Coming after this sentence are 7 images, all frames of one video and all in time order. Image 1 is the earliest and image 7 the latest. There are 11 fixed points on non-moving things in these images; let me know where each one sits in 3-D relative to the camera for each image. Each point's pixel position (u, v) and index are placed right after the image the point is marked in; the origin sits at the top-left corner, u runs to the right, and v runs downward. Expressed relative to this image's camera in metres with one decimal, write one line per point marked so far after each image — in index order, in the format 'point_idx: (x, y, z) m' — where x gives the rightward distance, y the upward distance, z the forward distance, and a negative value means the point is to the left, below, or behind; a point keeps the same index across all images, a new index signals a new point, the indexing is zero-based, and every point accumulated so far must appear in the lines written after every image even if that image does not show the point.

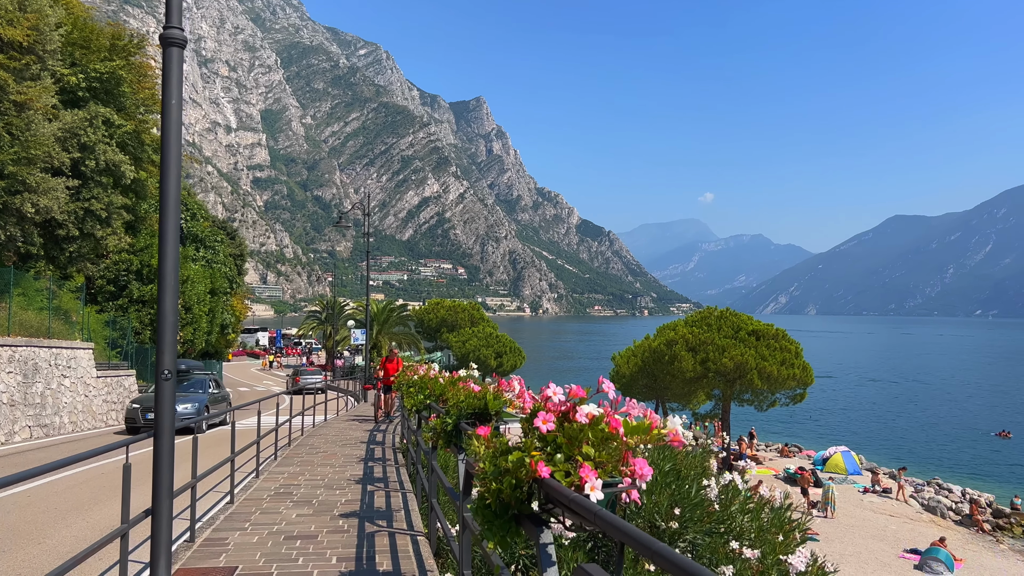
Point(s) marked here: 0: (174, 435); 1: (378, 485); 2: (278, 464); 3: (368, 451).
0: (-2.4, -1.0, +5.6) m
1: (-1.8, -2.7, +10.8) m
2: (-3.7, -2.8, +12.4) m
3: (-2.6, -3.0, +14.4) m
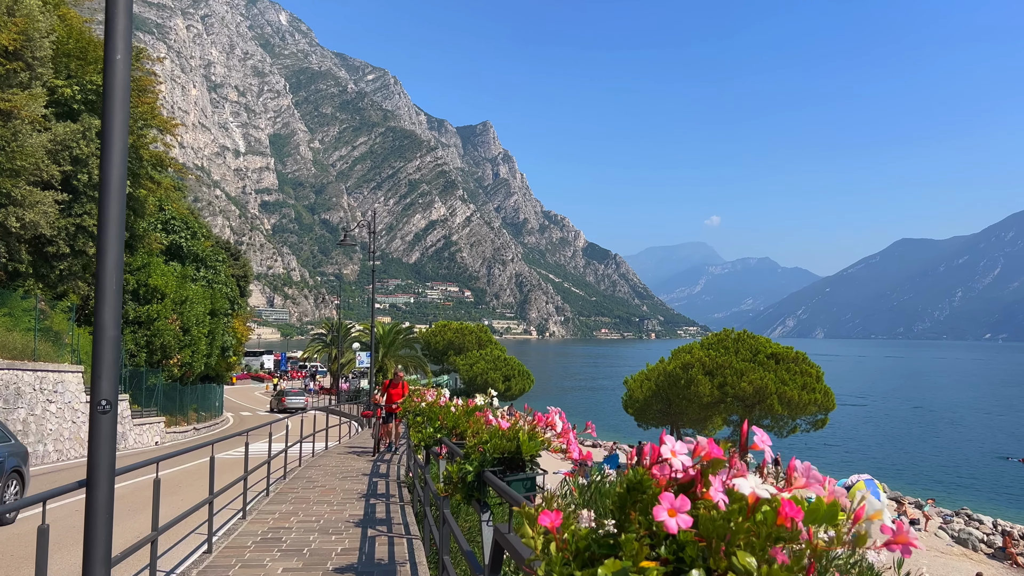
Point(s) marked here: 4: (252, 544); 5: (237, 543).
0: (-2.2, -1.0, +4.4) m
1: (-1.6, -2.8, +9.5) m
2: (-3.4, -3.0, +11.1) m
3: (-2.3, -3.2, +13.1) m
4: (-2.7, -2.7, +8.3) m
5: (-2.9, -2.7, +8.4) m
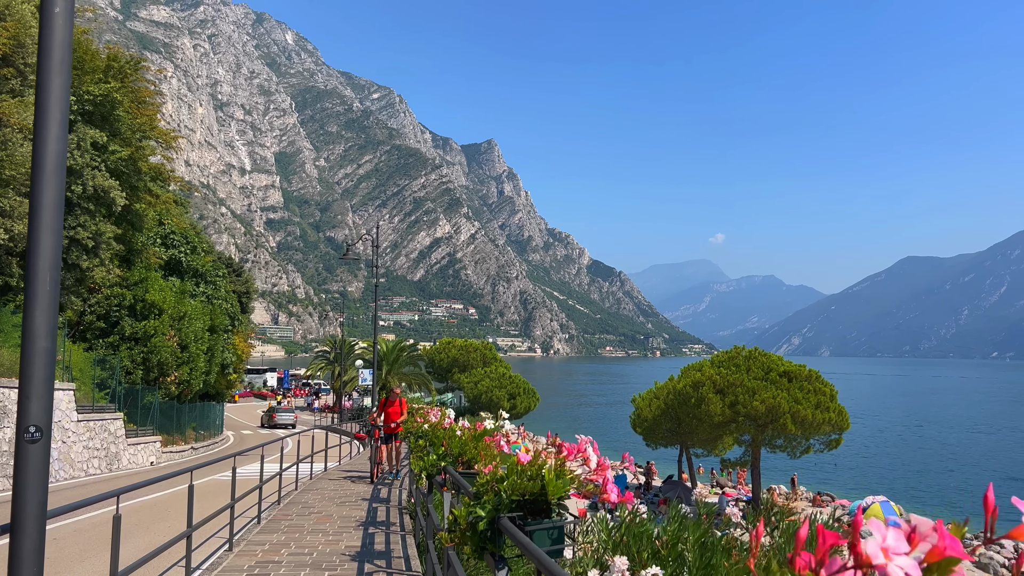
0: (-2.1, -1.0, +3.6) m
1: (-1.4, -3.0, +8.7) m
2: (-3.3, -3.1, +10.3) m
3: (-2.2, -3.4, +12.3) m
4: (-2.6, -2.8, +7.5) m
5: (-2.8, -2.8, +7.6) m
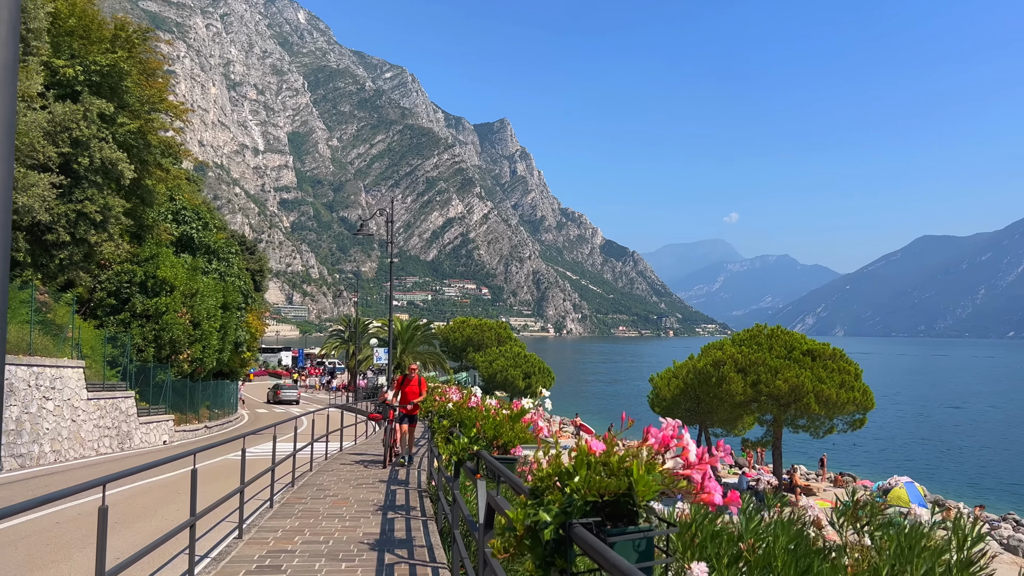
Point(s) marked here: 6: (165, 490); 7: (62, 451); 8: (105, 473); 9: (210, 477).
0: (-1.8, -0.8, +2.9) m
1: (-1.1, -2.6, +8.0) m
2: (-2.9, -2.8, +9.7) m
3: (-1.8, -3.0, +11.7) m
4: (-2.3, -2.5, +6.9) m
5: (-2.5, -2.5, +7.0) m
6: (-6.1, -3.6, +14.0) m
7: (-10.8, -3.9, +19.2) m
8: (-9.1, -4.1, +17.8) m
9: (-5.8, -3.7, +15.4) m
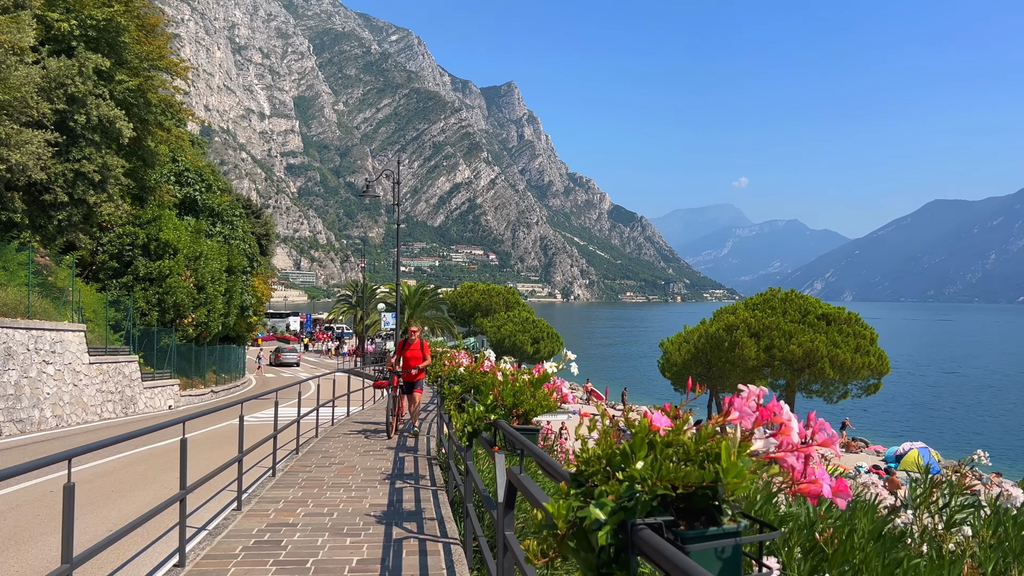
0: (-1.7, -0.6, +2.3) m
1: (-1.0, -2.2, +7.5) m
2: (-2.8, -2.3, +9.2) m
3: (-1.6, -2.4, +11.2) m
4: (-2.1, -2.1, +6.4) m
5: (-2.3, -2.1, +6.5) m
6: (-5.9, -2.9, +13.6) m
7: (-10.5, -3.0, +18.8) m
8: (-8.8, -3.3, +17.5) m
9: (-5.6, -2.9, +15.0) m
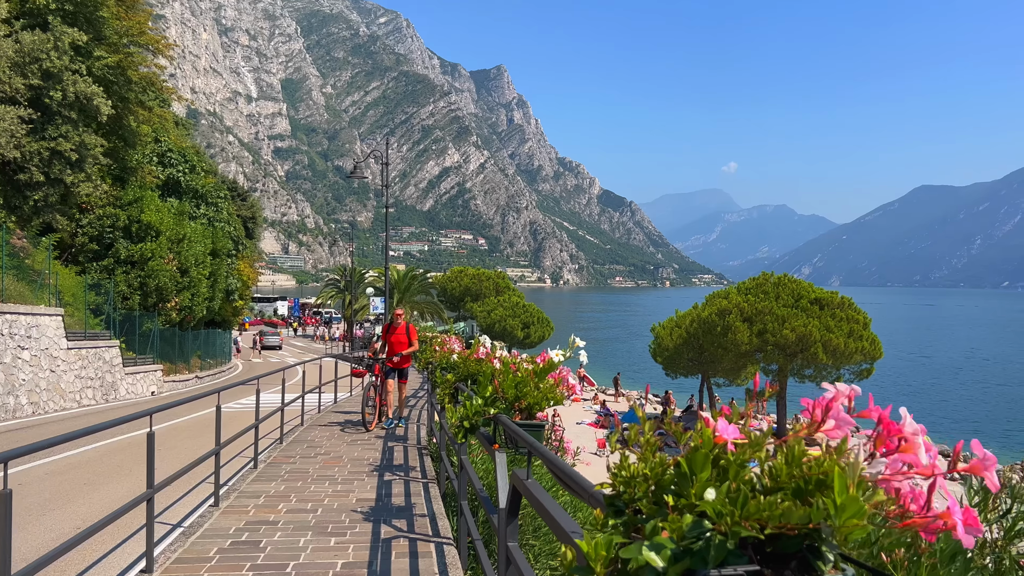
0: (-1.7, -0.5, +1.8) m
1: (-1.0, -2.1, +7.0) m
2: (-2.8, -2.1, +8.7) m
3: (-1.7, -2.2, +10.7) m
4: (-2.1, -2.0, +5.9) m
5: (-2.4, -2.0, +6.0) m
6: (-6.0, -2.6, +13.1) m
7: (-10.7, -2.6, +18.3) m
8: (-9.0, -2.9, +16.9) m
9: (-5.8, -2.6, +14.5) m
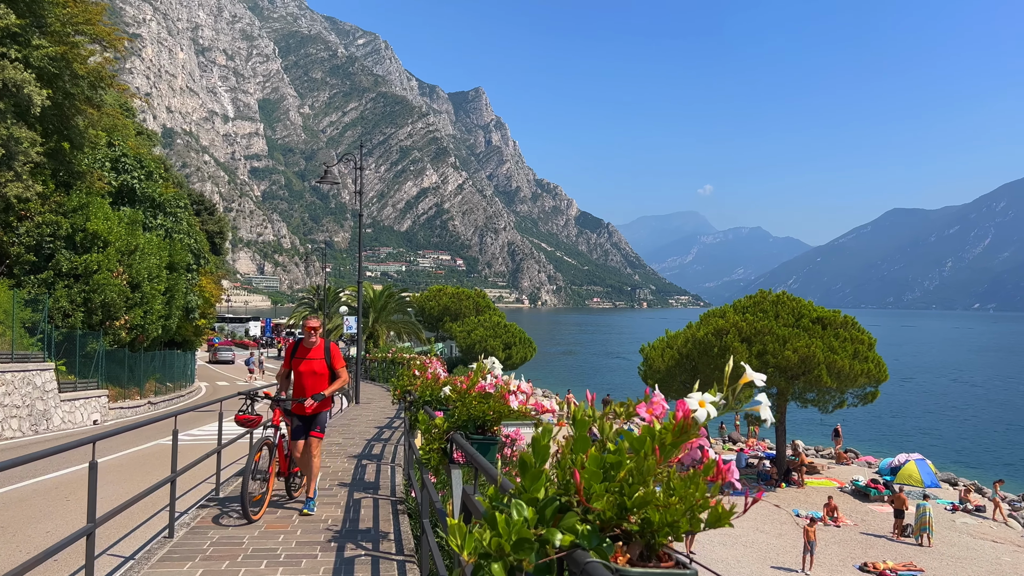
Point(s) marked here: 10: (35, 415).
0: (-1.4, -0.4, -0.6) m
1: (-0.9, -2.0, +4.6) m
2: (-2.8, -2.1, +6.3) m
3: (-1.7, -2.3, +8.3) m
4: (-2.0, -1.9, +3.5) m
5: (-2.2, -1.9, +3.6) m
6: (-6.0, -2.7, +10.5) m
7: (-10.9, -2.9, +15.6) m
8: (-9.2, -3.1, +14.3) m
9: (-5.8, -2.8, +11.9) m
10: (-11.3, -3.0, +19.1) m
